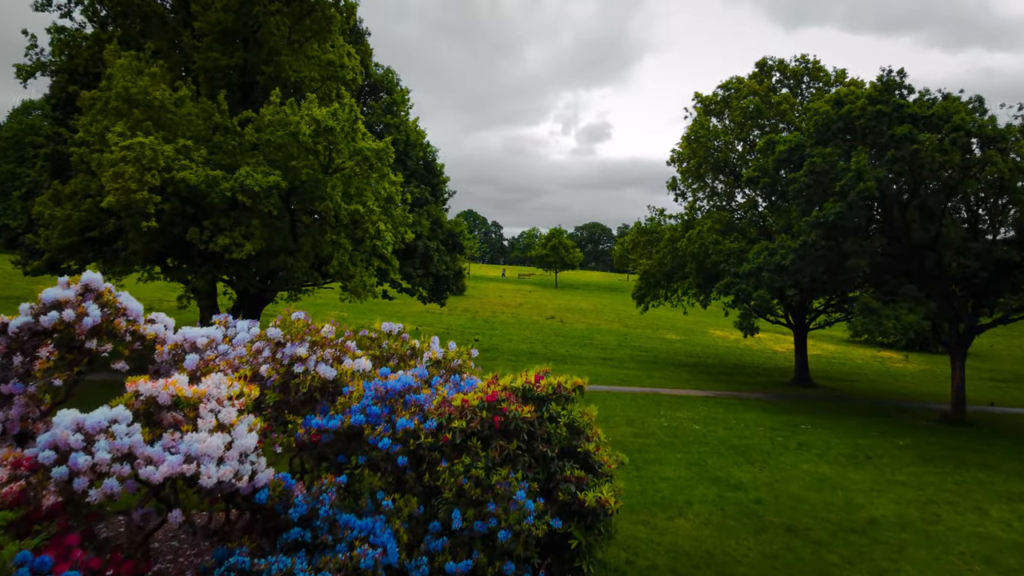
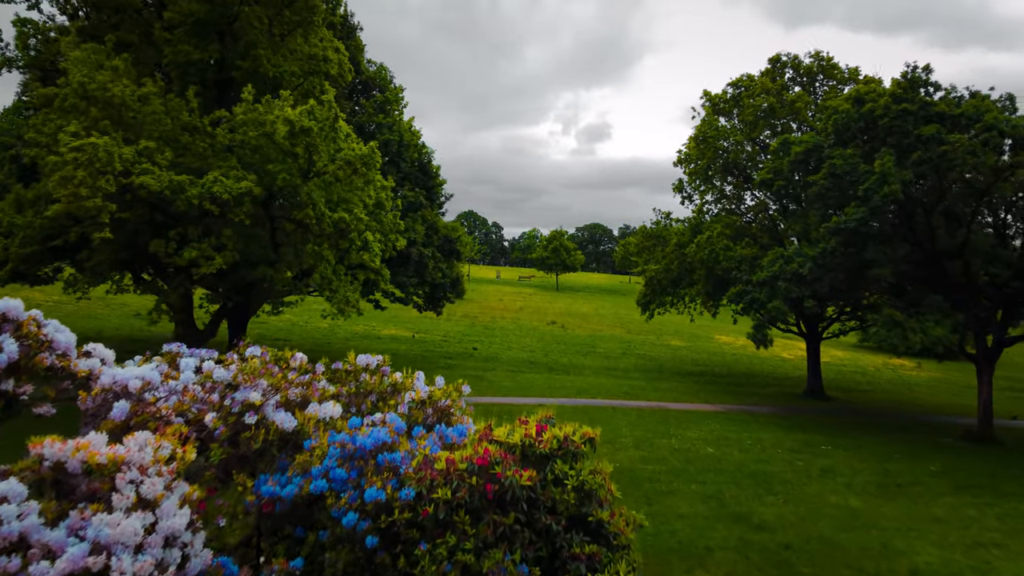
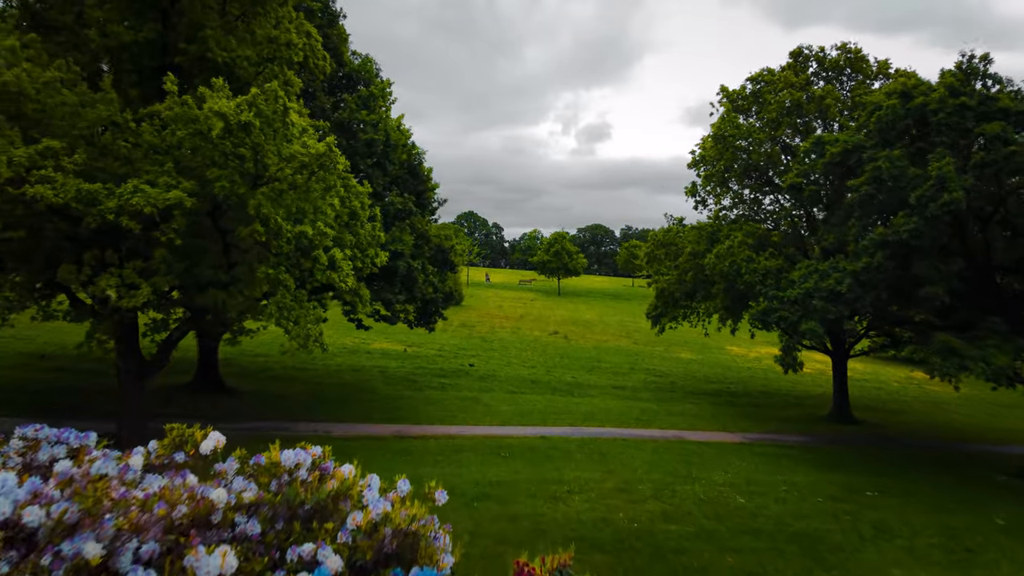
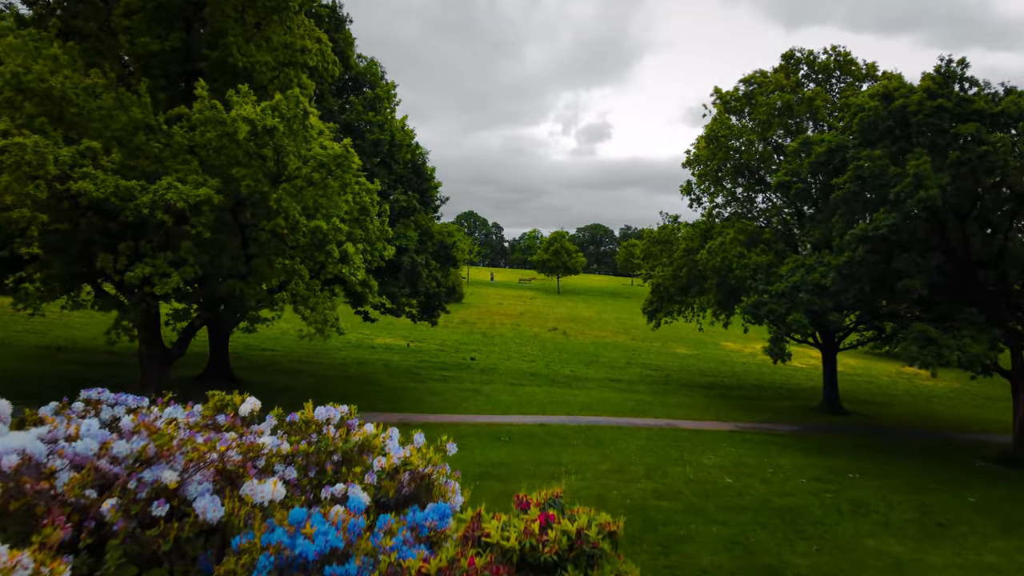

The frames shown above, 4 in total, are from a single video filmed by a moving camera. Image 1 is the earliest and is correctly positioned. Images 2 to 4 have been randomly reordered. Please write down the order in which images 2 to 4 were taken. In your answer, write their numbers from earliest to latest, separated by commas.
2, 4, 3
